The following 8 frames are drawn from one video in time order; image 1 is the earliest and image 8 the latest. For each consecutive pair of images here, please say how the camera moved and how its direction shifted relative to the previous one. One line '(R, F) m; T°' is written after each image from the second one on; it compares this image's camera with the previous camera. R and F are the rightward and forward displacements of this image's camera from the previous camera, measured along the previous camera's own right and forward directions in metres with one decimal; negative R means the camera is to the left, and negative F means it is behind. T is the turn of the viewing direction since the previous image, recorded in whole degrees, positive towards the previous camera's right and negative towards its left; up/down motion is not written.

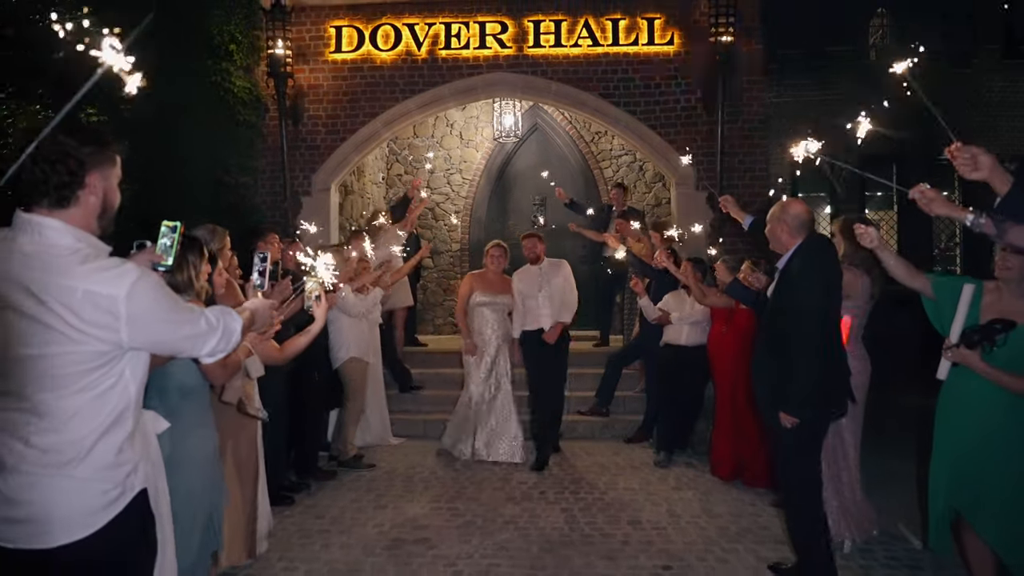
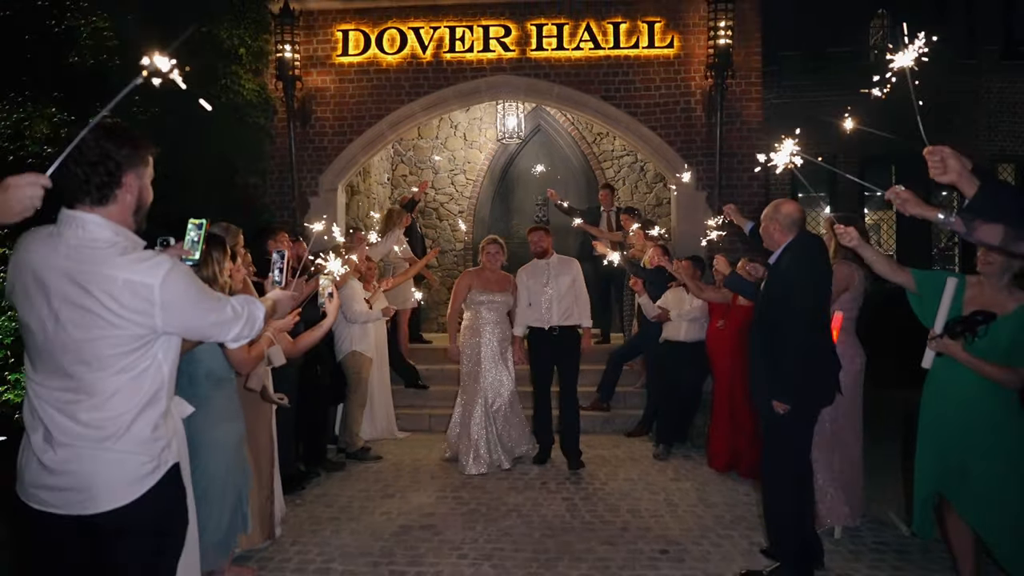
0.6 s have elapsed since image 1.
(0.0, -0.2) m; 0°
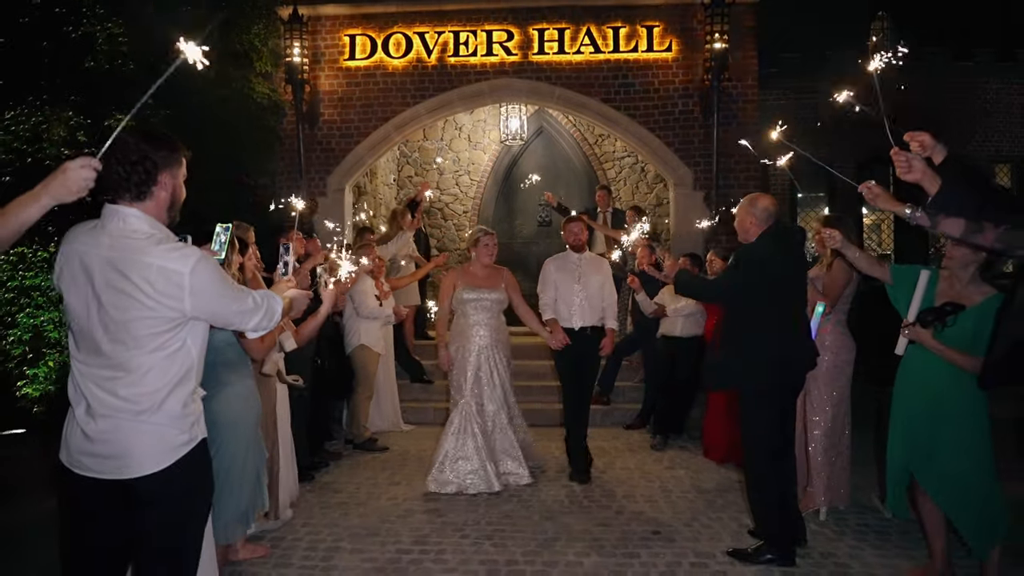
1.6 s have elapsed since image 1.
(0.0, -0.3) m; 0°
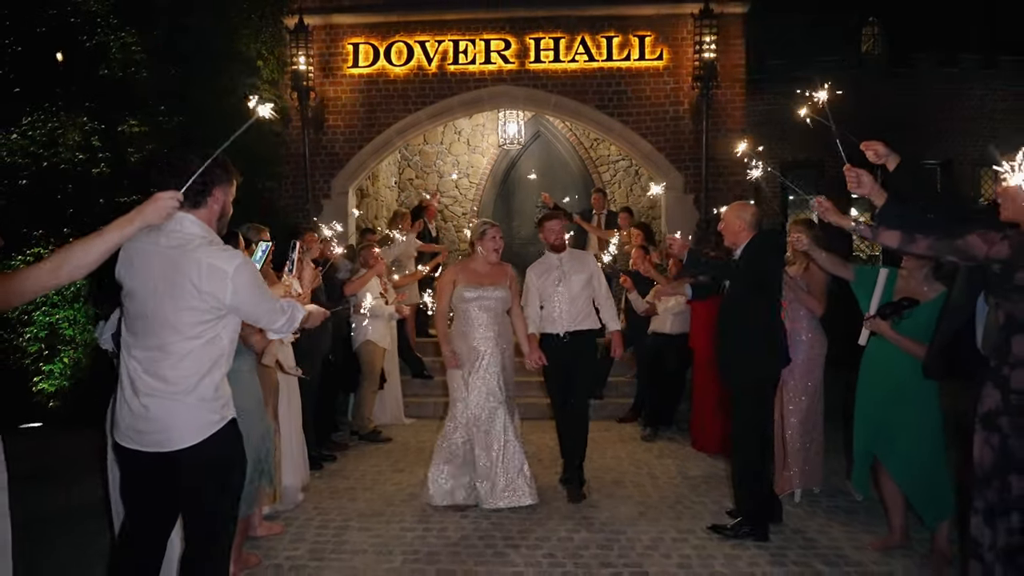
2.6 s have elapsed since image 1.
(0.0, -0.4) m; 0°
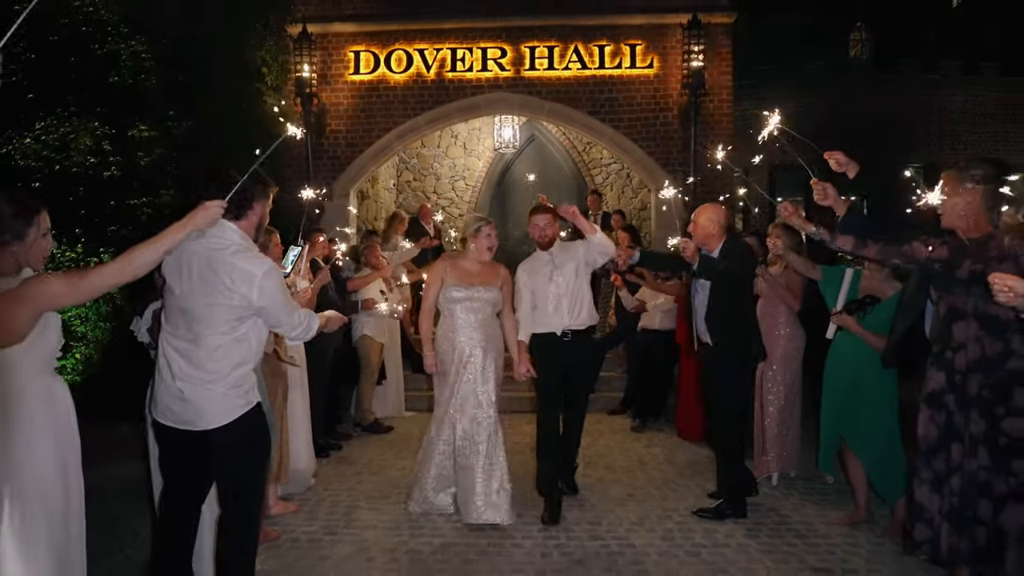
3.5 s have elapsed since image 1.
(0.0, -0.4) m; 0°
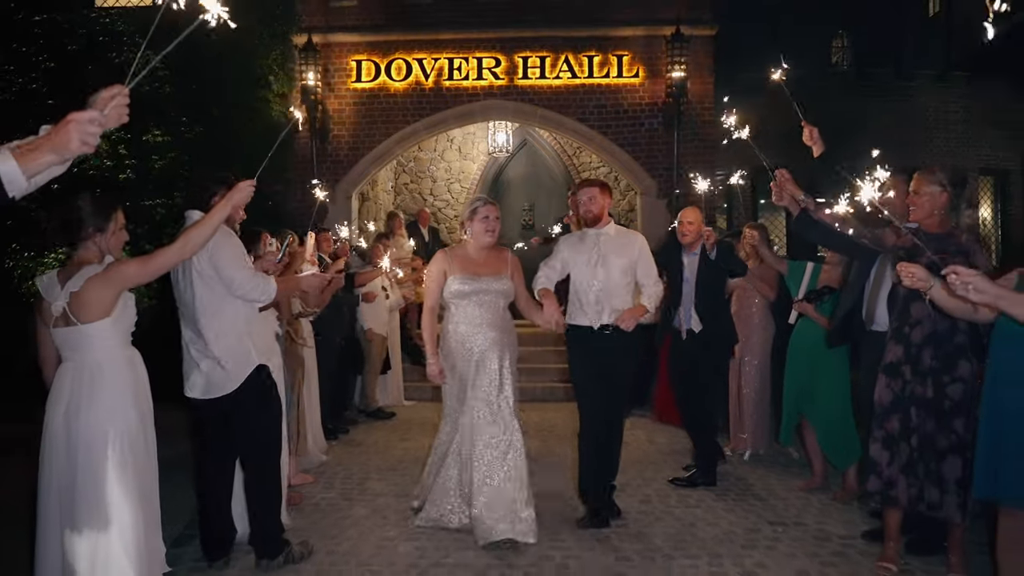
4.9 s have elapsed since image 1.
(0.0, -0.6) m; +1°
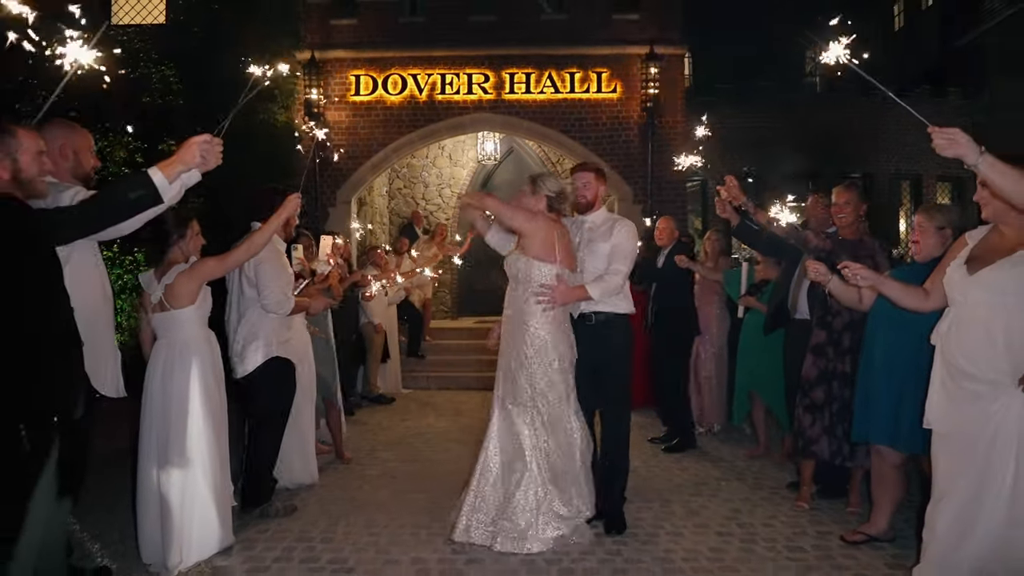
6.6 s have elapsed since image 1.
(0.0, -1.0) m; +1°
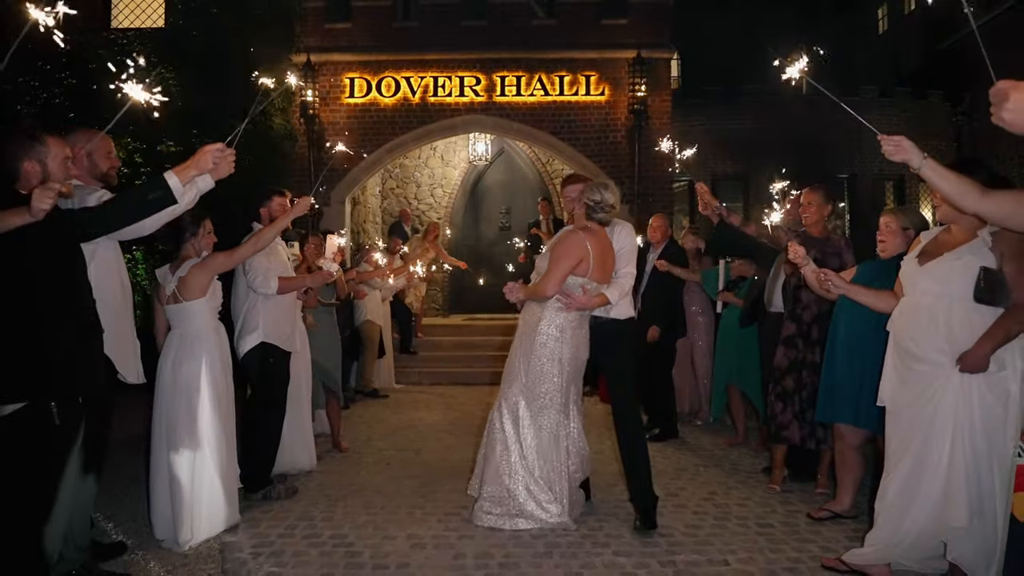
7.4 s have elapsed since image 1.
(0.0, -0.3) m; +1°
